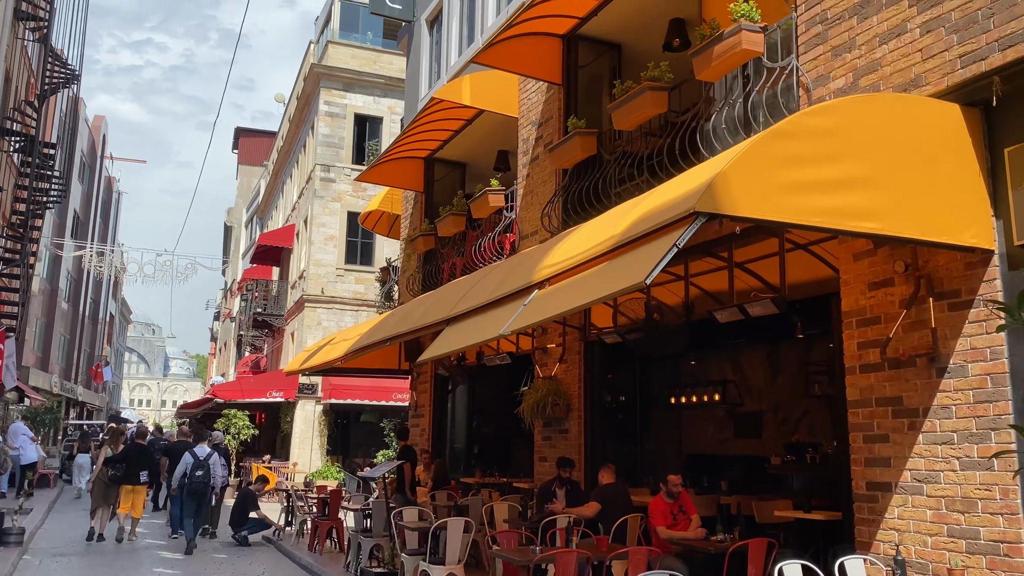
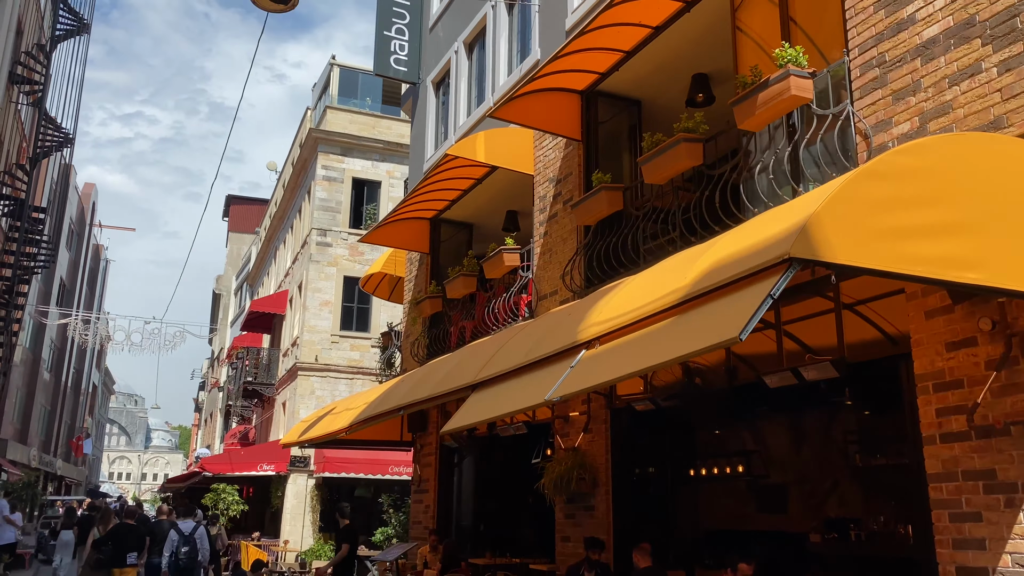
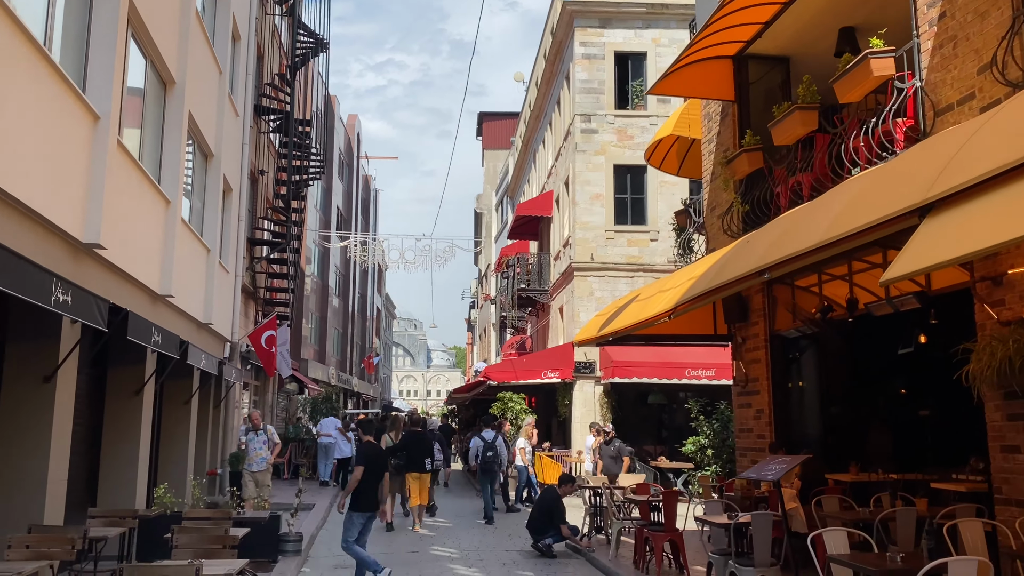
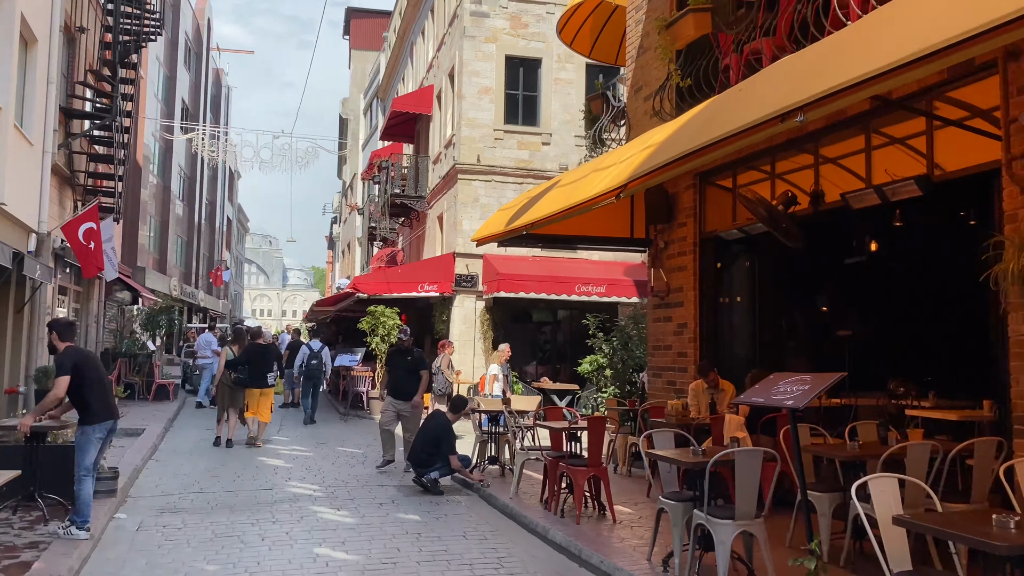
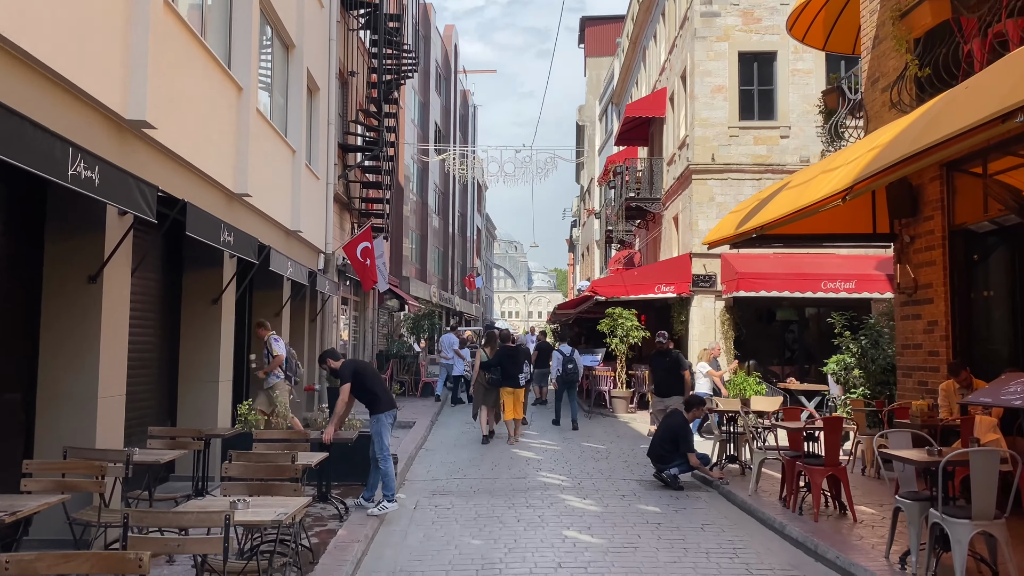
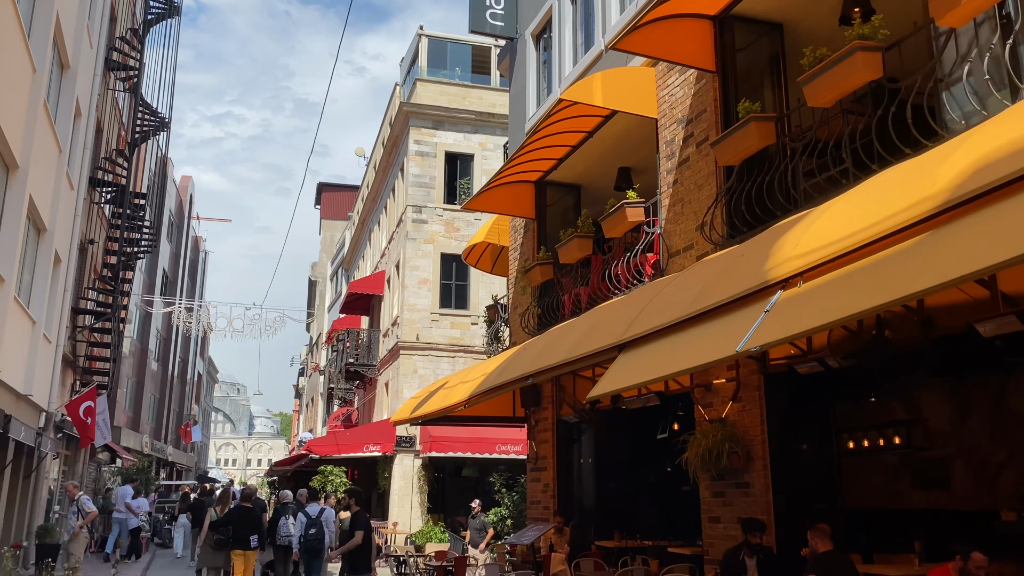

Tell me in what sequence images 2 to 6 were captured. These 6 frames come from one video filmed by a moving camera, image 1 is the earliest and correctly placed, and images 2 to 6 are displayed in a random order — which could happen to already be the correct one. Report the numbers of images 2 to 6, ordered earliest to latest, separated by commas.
2, 6, 3, 5, 4
